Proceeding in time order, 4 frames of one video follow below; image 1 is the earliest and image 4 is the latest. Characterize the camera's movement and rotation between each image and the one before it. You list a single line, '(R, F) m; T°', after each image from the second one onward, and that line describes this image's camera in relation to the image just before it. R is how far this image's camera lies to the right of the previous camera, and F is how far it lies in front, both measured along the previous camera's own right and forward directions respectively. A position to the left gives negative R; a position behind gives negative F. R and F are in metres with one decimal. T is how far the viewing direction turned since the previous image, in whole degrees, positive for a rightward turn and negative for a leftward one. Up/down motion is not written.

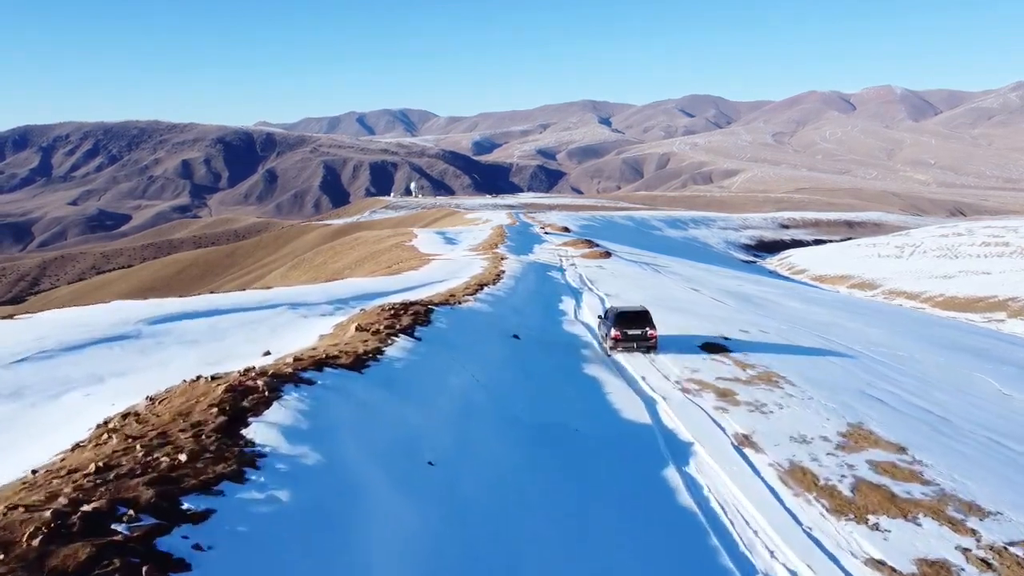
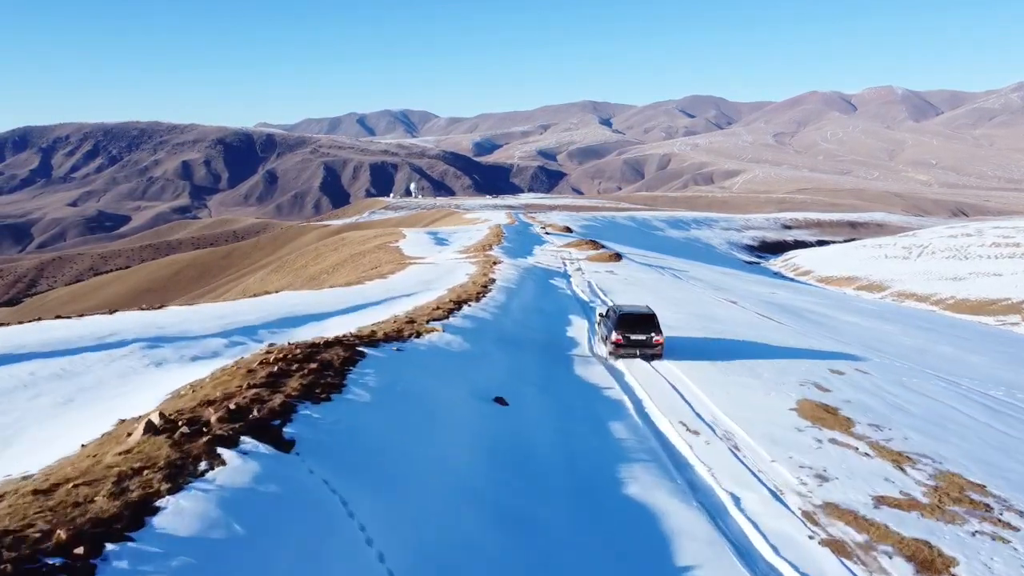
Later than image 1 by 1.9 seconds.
(+0.2, +5.3) m; 0°
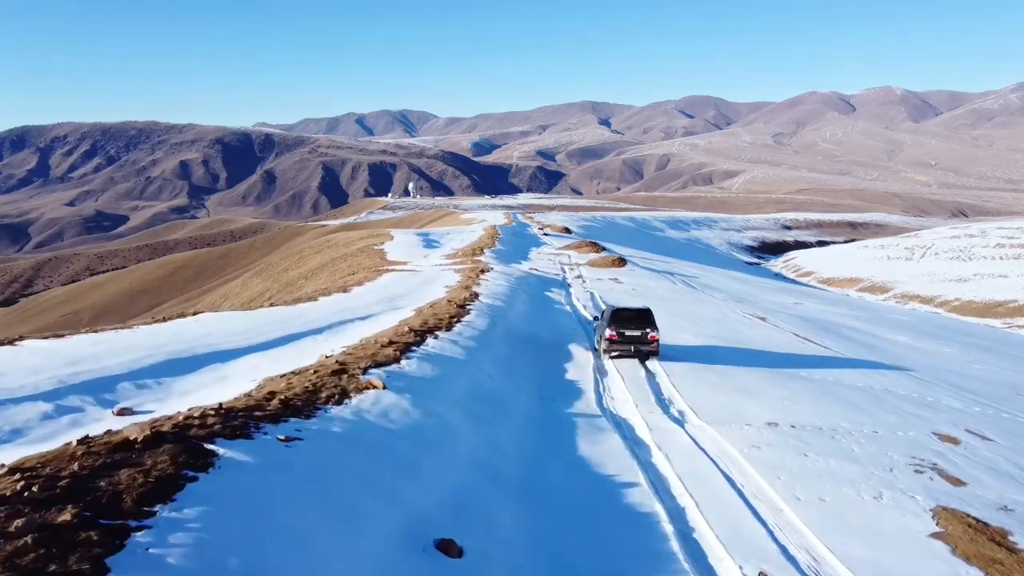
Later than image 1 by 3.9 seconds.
(+0.2, +3.5) m; 0°
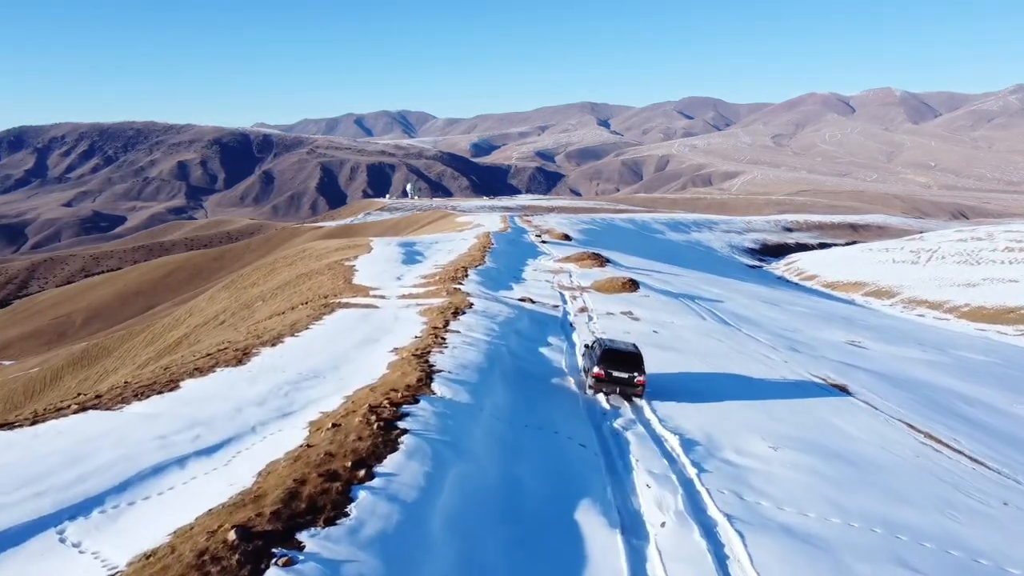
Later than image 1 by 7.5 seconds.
(+0.3, +5.6) m; 0°
